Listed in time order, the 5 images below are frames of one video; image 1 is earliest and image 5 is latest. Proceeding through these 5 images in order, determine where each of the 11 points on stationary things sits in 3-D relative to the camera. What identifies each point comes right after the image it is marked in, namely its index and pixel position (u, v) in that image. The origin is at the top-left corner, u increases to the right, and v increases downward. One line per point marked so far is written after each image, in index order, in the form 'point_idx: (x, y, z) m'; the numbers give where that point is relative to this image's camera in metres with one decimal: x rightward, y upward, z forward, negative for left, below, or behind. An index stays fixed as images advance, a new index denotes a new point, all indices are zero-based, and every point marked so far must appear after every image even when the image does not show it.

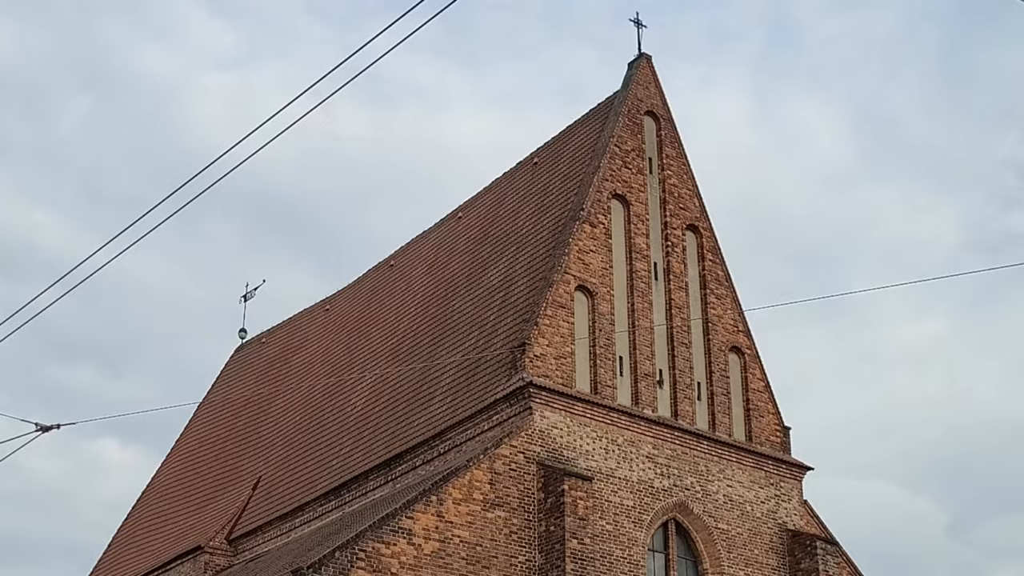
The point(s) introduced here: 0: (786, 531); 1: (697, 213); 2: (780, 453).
0: (+4.4, -3.9, +18.3) m
1: (+3.1, +1.3, +19.4) m
2: (+4.4, -2.7, +18.8) m
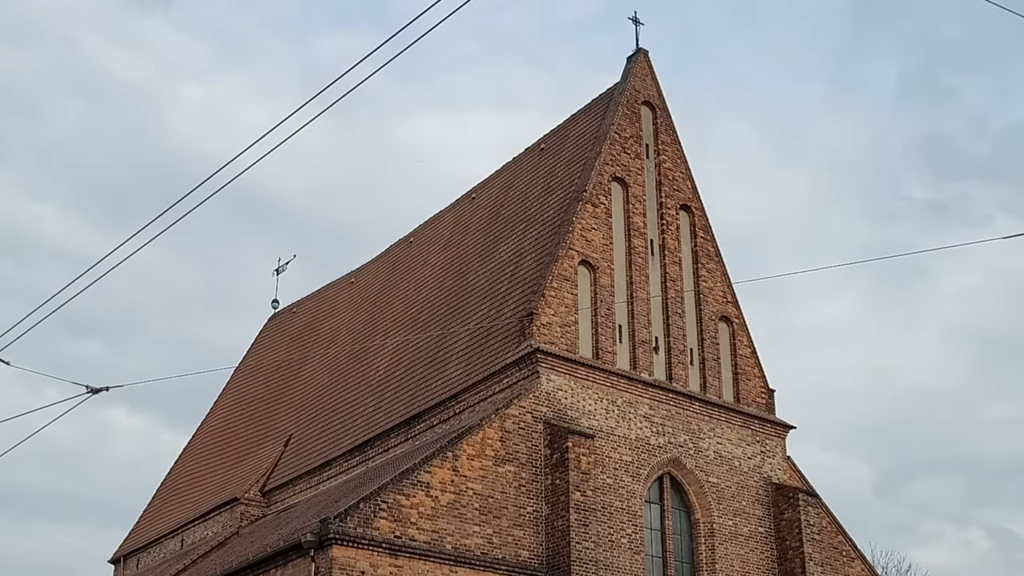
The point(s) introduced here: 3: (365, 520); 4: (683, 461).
0: (+4.6, -3.5, +20.1) m
1: (+3.3, +1.8, +21.1) m
2: (+4.6, -2.3, +20.5) m
3: (-2.1, -3.3, +15.3) m
4: (+2.9, -2.9, +18.9) m
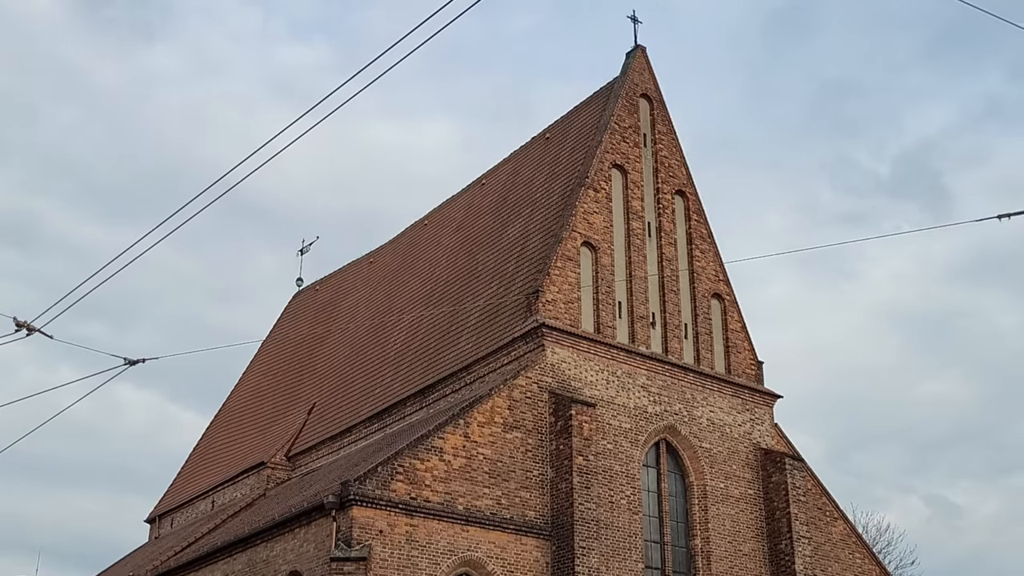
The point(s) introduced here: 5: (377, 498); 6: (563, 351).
0: (+4.7, -3.1, +21.6) m
1: (+3.4, +2.2, +22.5) m
2: (+4.7, -1.9, +22.0) m
3: (-2.0, -3.0, +16.9) m
4: (+3.0, -2.5, +20.4) m
5: (-2.0, -3.1, +16.6) m
6: (+0.9, -1.1, +19.4) m
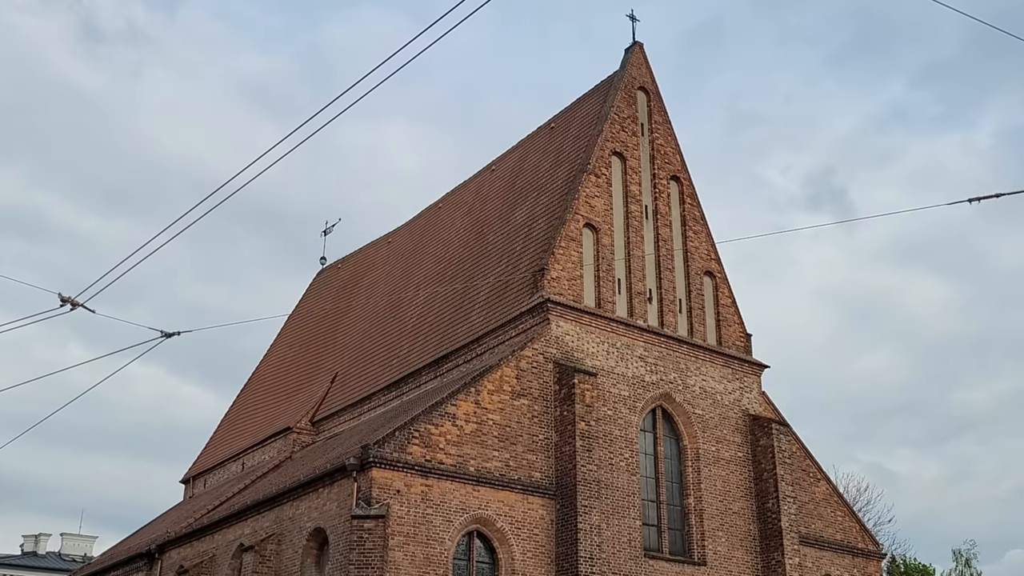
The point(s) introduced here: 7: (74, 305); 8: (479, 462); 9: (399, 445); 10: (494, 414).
0: (+4.9, -2.6, +23.3) m
1: (+3.6, +2.6, +24.1) m
2: (+4.9, -1.4, +23.7) m
3: (-1.8, -2.6, +18.6) m
4: (+3.2, -2.1, +22.2) m
5: (-1.9, -2.8, +18.4) m
6: (+1.0, -0.7, +21.1) m
7: (-7.7, -0.3, +19.9) m
8: (-0.6, -3.0, +19.5) m
9: (-1.8, -2.5, +18.6) m
10: (-0.3, -2.2, +20.0) m
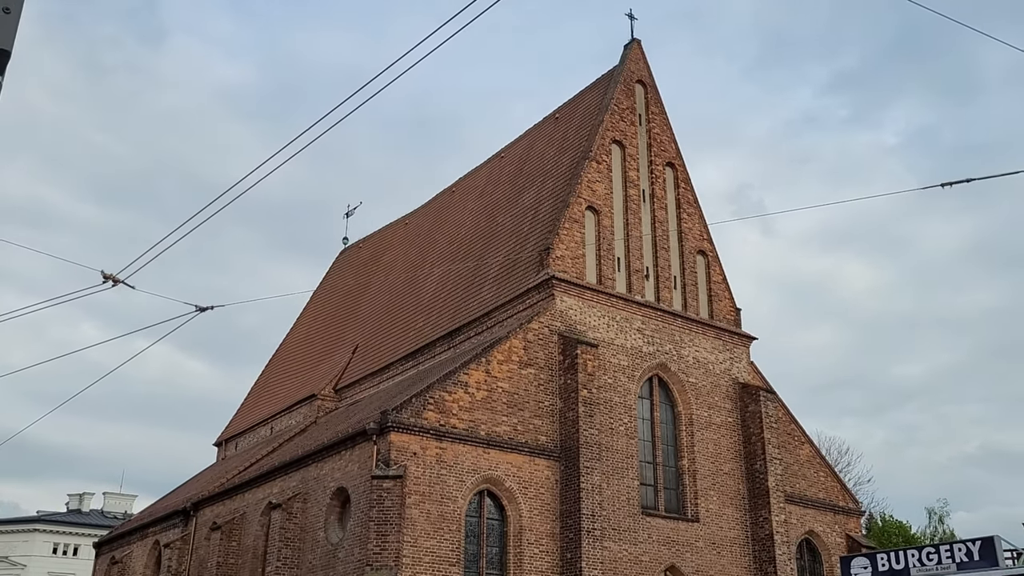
0: (+5.1, -2.1, +25.2) m
1: (+3.8, +3.1, +25.9) m
2: (+5.1, -0.9, +25.5) m
3: (-1.7, -2.2, +20.6) m
4: (+3.3, -1.6, +24.1) m
5: (-1.8, -2.4, +20.4) m
6: (+1.2, -0.2, +23.0) m
7: (-7.6, +0.1, +21.9) m
8: (-0.4, -2.6, +21.5) m
9: (-1.7, -2.1, +20.6) m
10: (-0.2, -1.8, +22.0) m
